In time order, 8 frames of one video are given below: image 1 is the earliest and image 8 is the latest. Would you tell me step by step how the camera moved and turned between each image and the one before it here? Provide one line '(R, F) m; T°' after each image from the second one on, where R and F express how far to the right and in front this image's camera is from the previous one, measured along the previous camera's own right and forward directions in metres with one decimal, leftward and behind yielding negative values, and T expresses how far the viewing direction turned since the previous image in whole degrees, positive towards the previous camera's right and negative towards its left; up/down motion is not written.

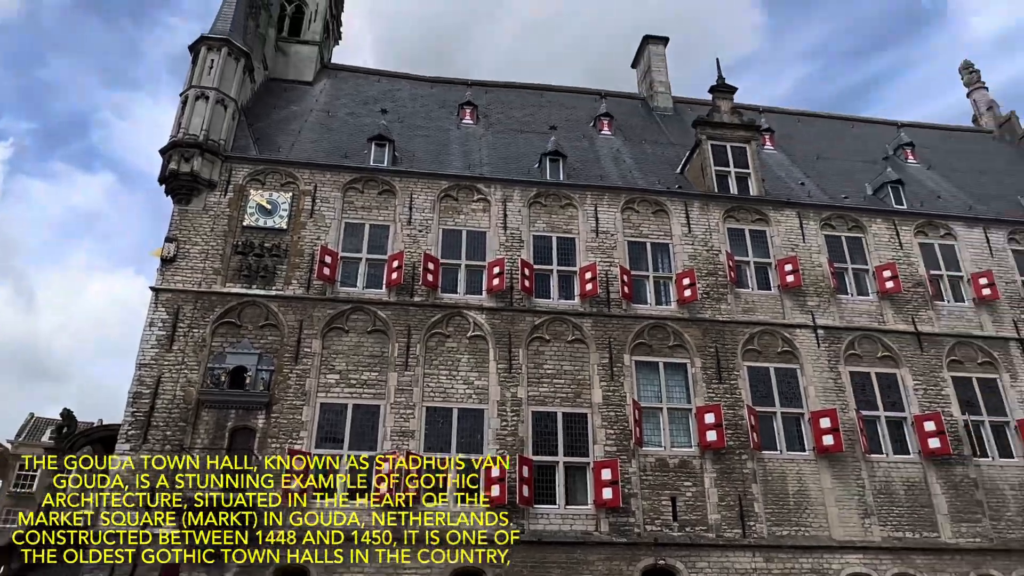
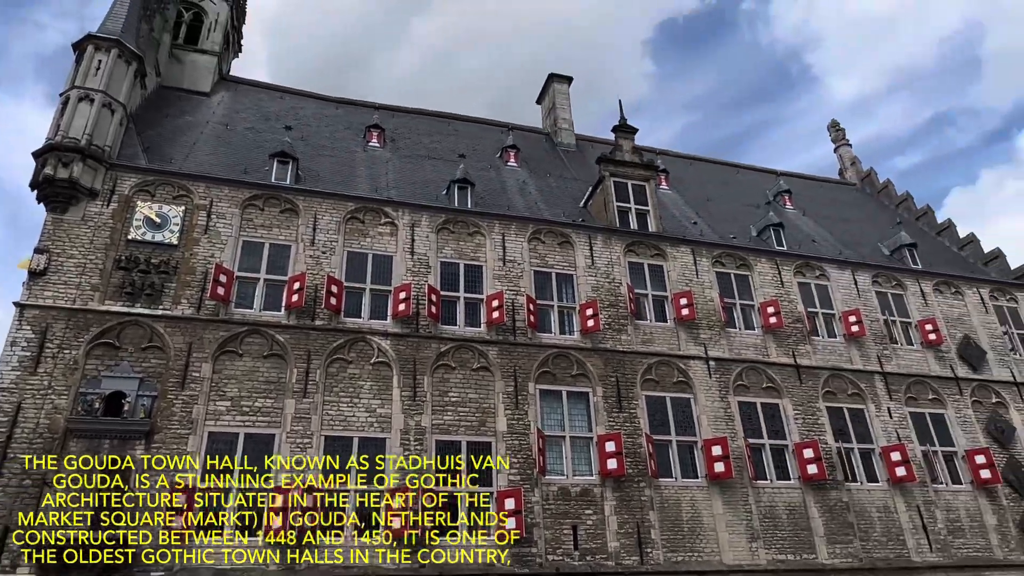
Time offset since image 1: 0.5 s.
(-0.3, +0.1) m; +9°
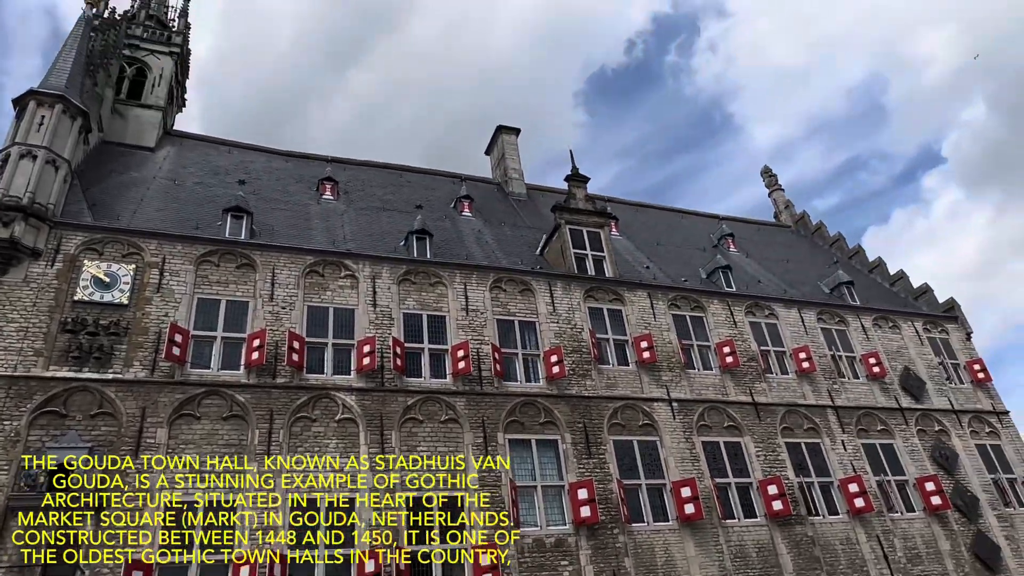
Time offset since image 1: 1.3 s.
(-0.6, 0.0) m; +5°
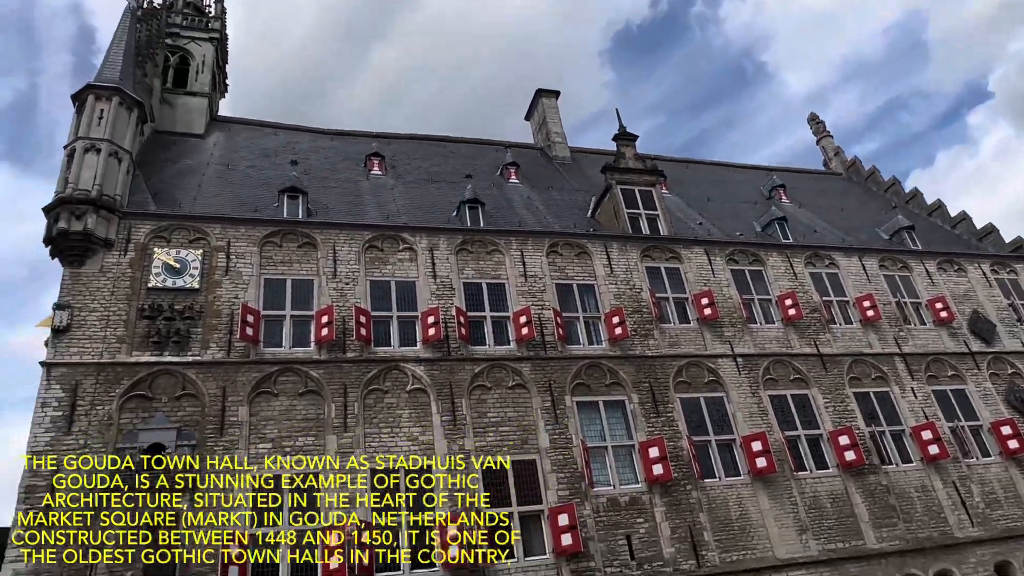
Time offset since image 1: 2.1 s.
(-0.6, 0.0) m; -3°
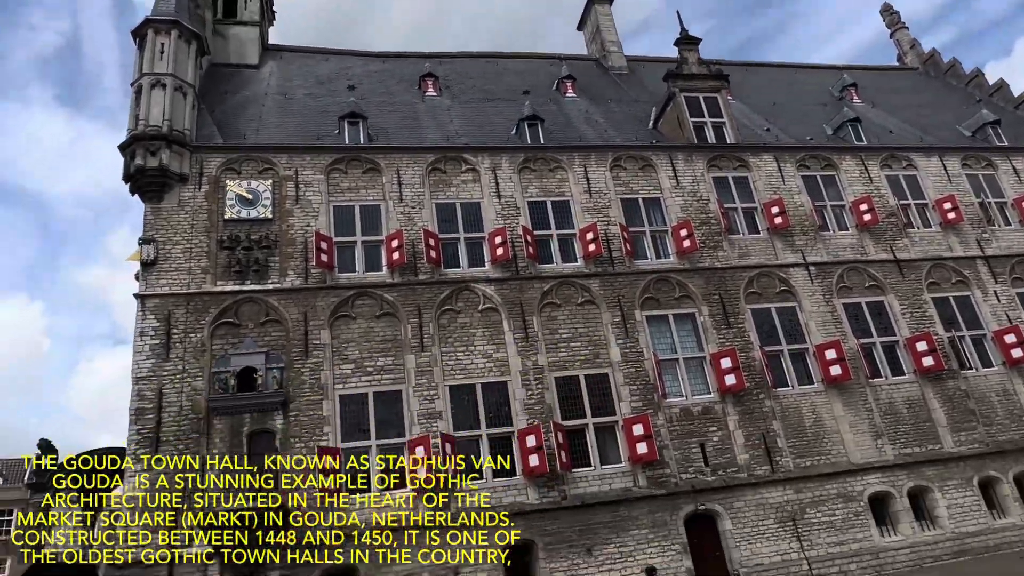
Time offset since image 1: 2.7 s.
(-0.4, 0.0) m; -4°
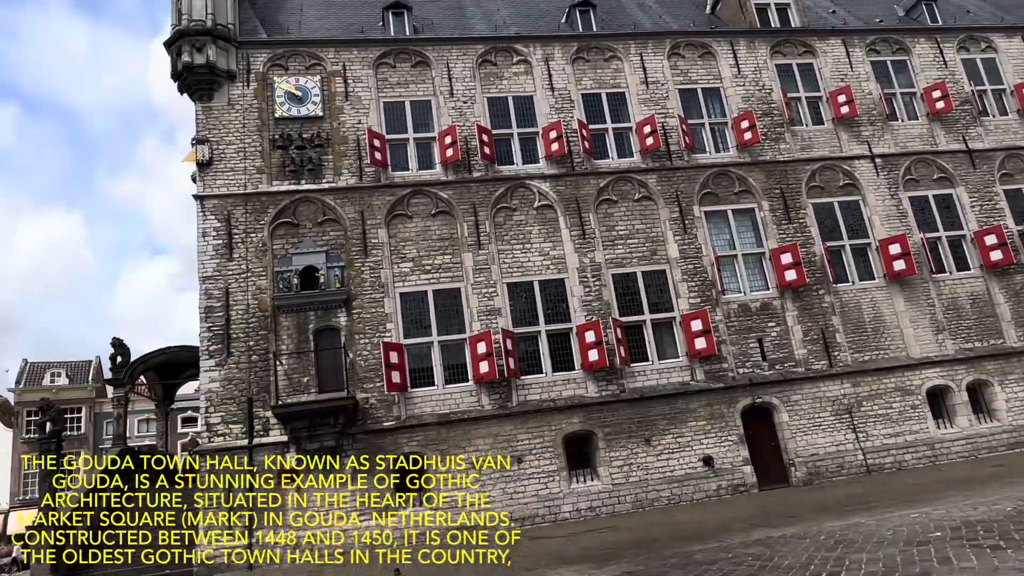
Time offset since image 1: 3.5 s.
(-0.6, +0.1) m; -2°
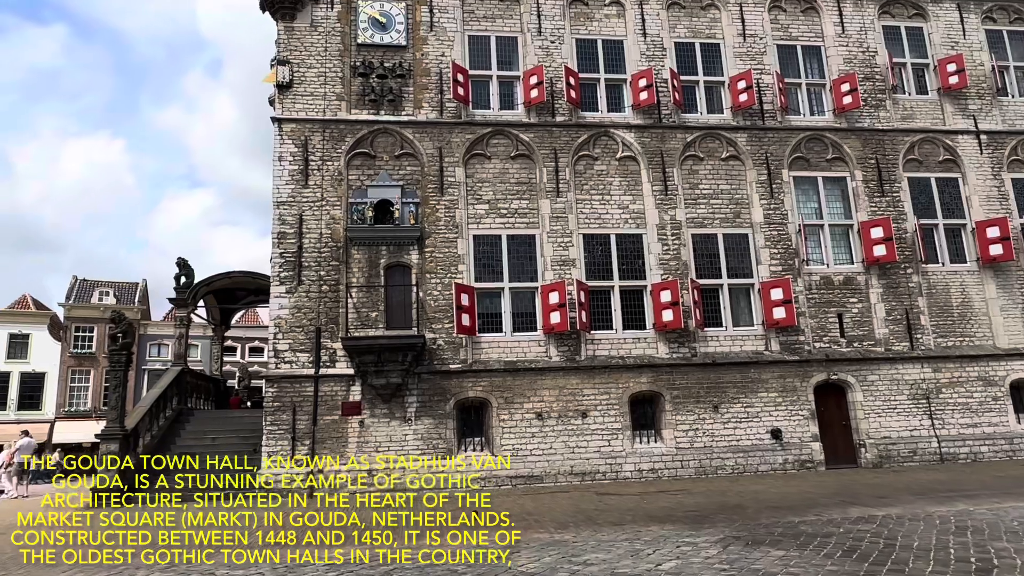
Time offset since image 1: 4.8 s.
(-0.9, +0.4) m; -2°
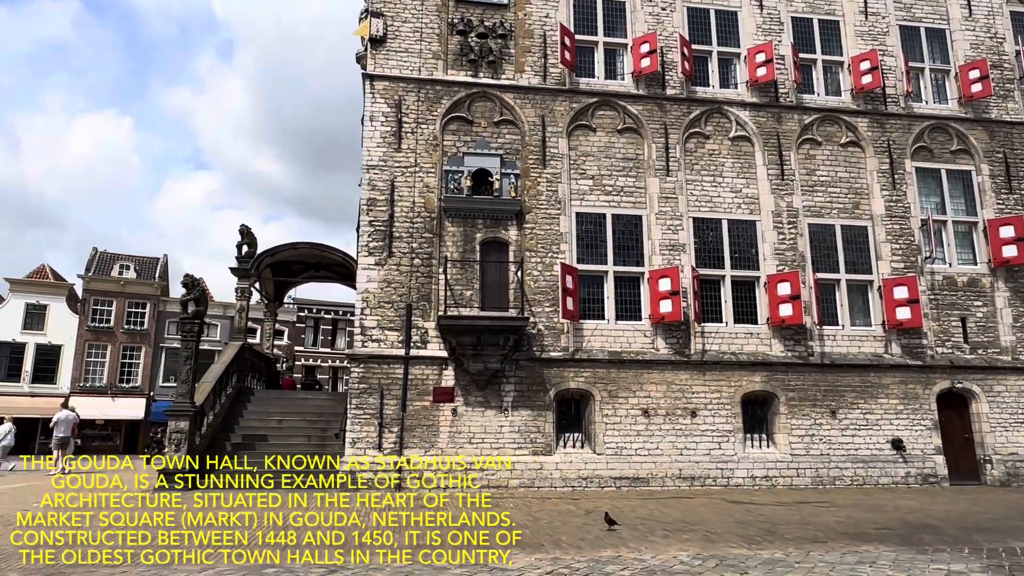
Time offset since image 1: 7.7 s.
(-1.9, +1.1) m; 0°
